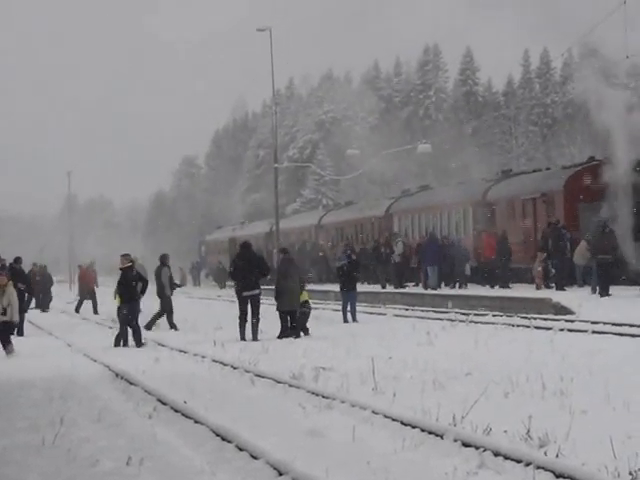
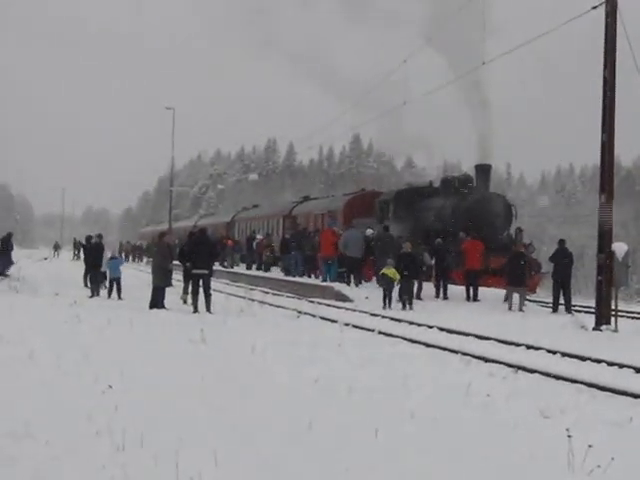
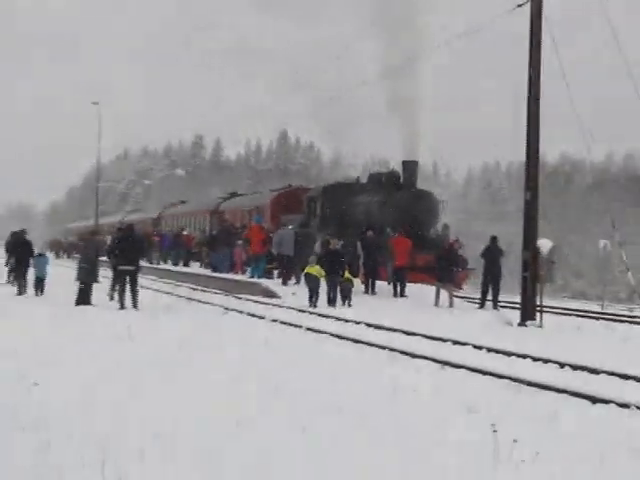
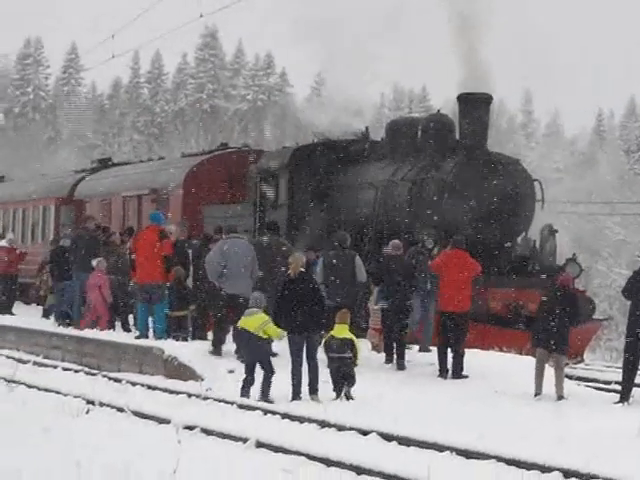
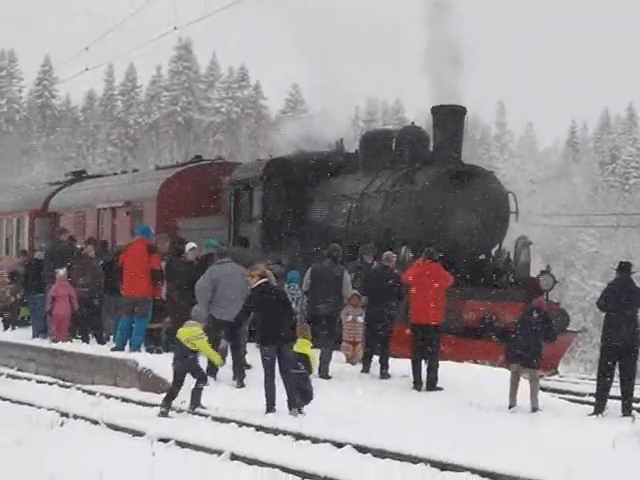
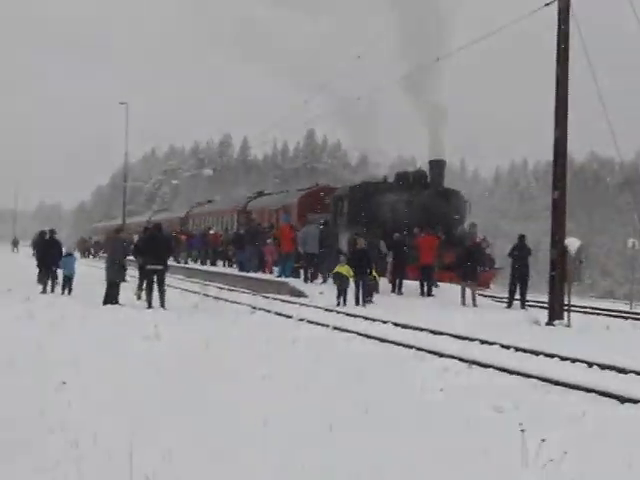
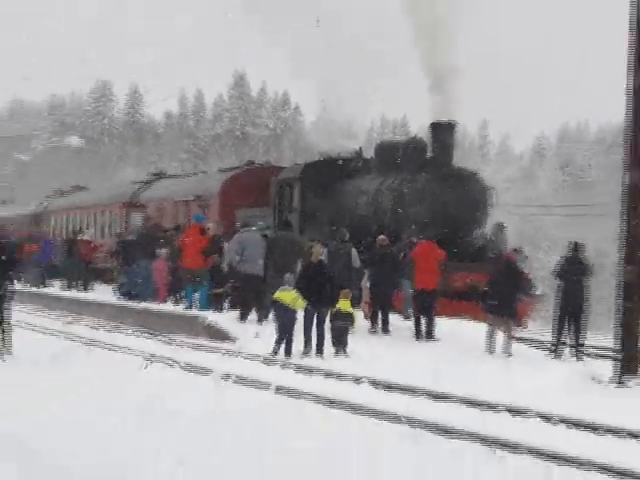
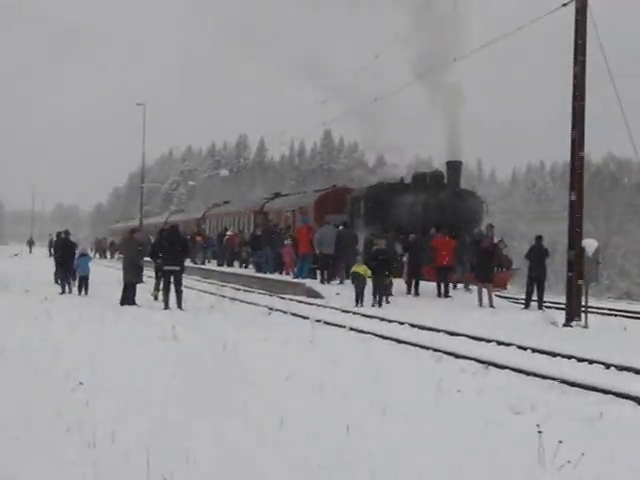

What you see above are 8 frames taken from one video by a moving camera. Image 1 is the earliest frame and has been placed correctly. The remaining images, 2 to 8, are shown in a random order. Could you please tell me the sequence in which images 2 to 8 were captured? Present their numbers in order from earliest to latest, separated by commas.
5, 4, 7, 3, 6, 8, 2
